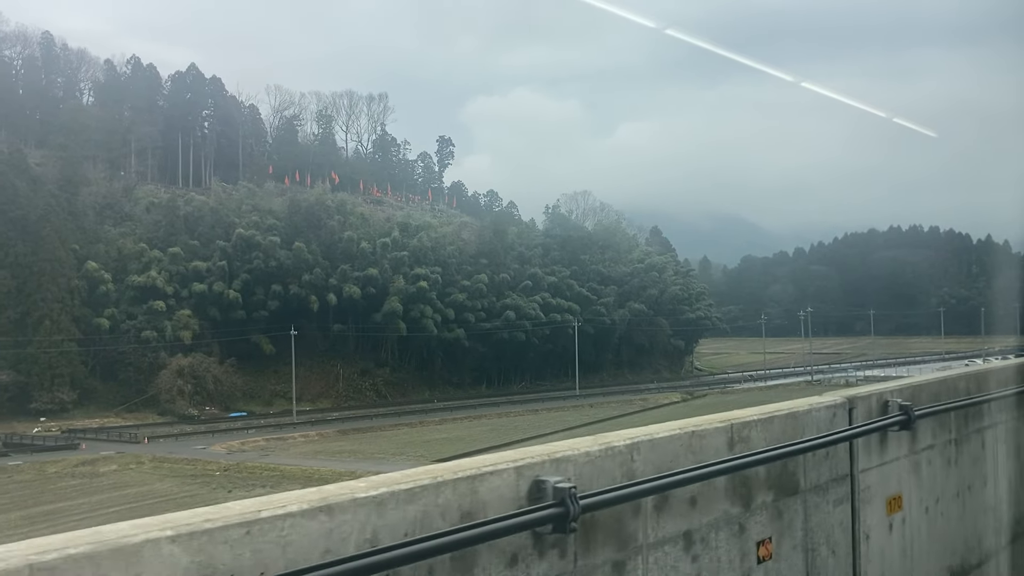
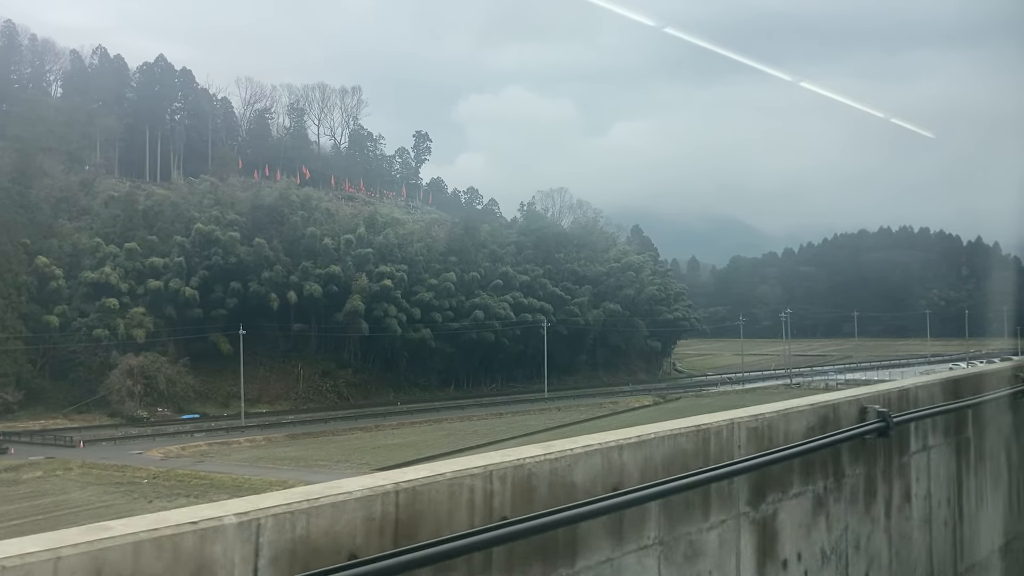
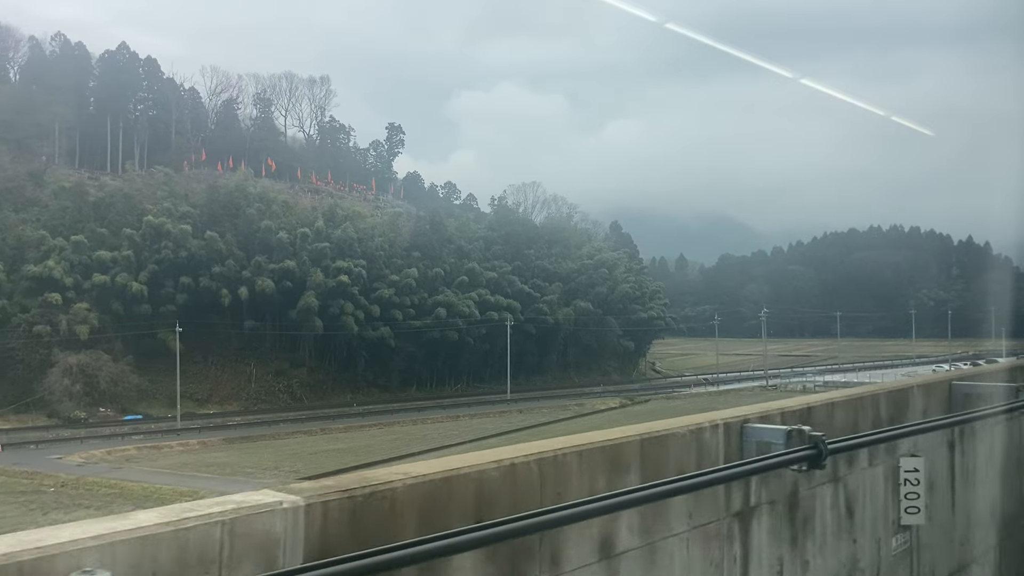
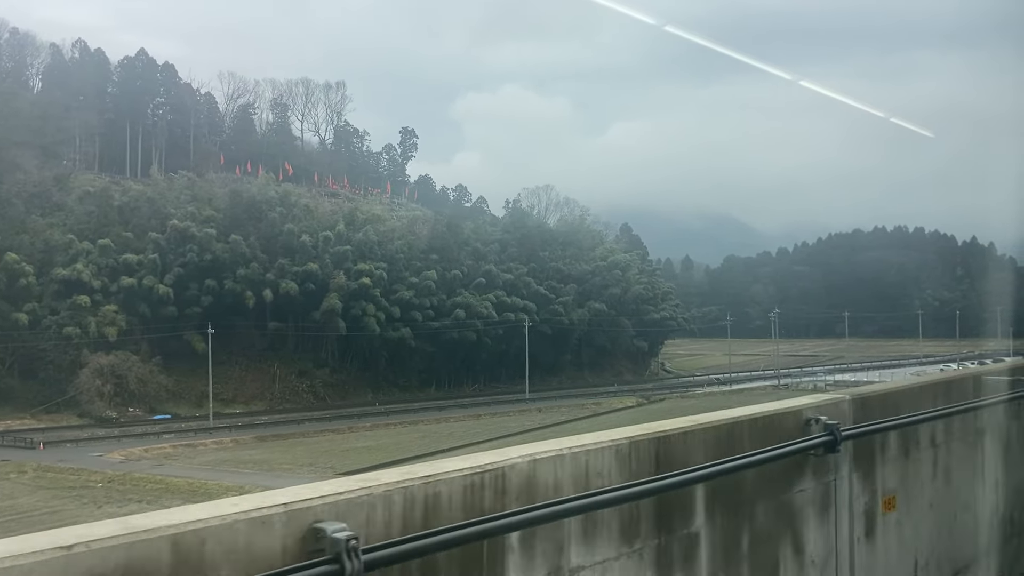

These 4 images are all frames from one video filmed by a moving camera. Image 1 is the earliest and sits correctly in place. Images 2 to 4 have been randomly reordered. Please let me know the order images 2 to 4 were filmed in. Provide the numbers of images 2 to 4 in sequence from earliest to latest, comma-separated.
2, 4, 3
